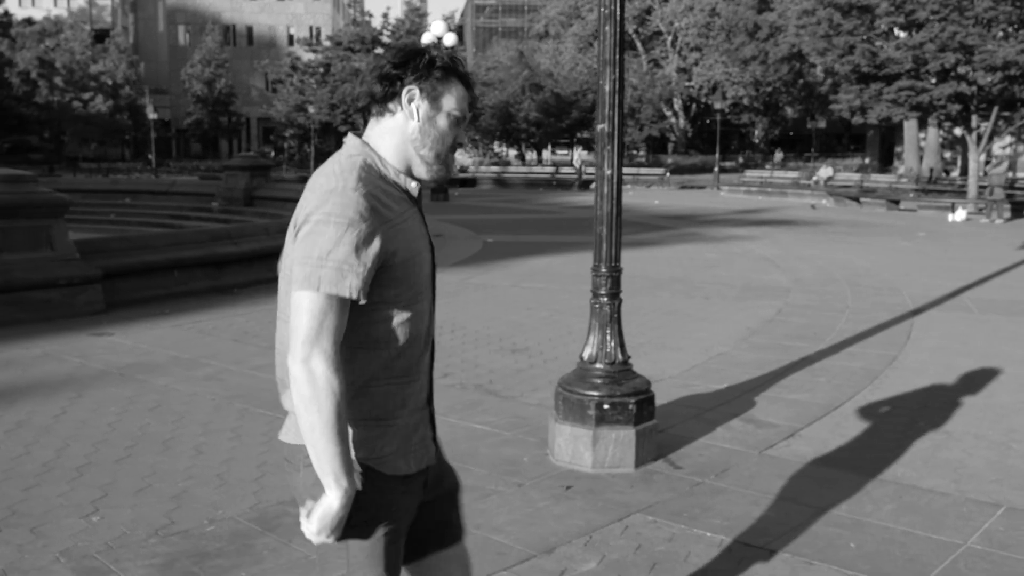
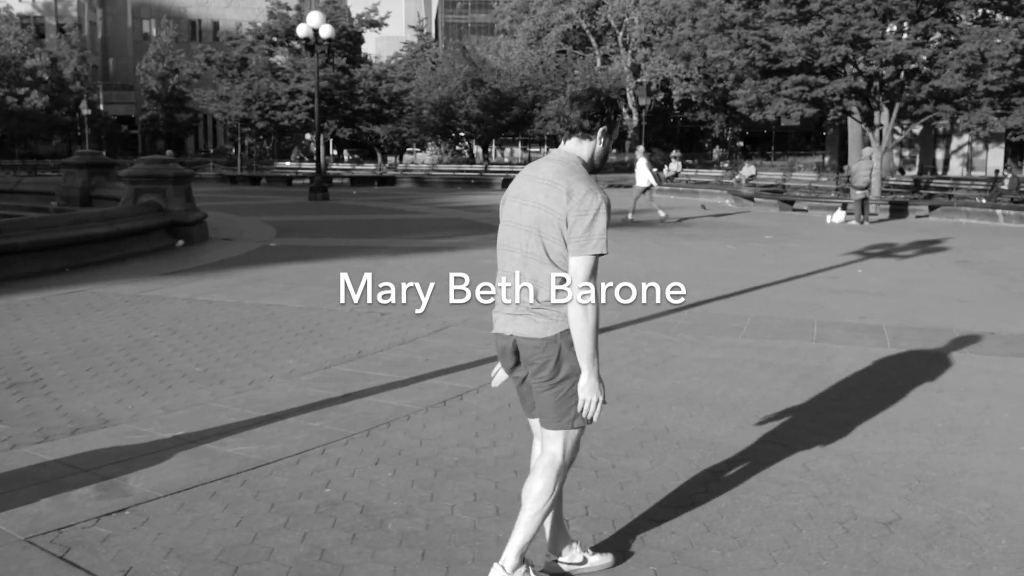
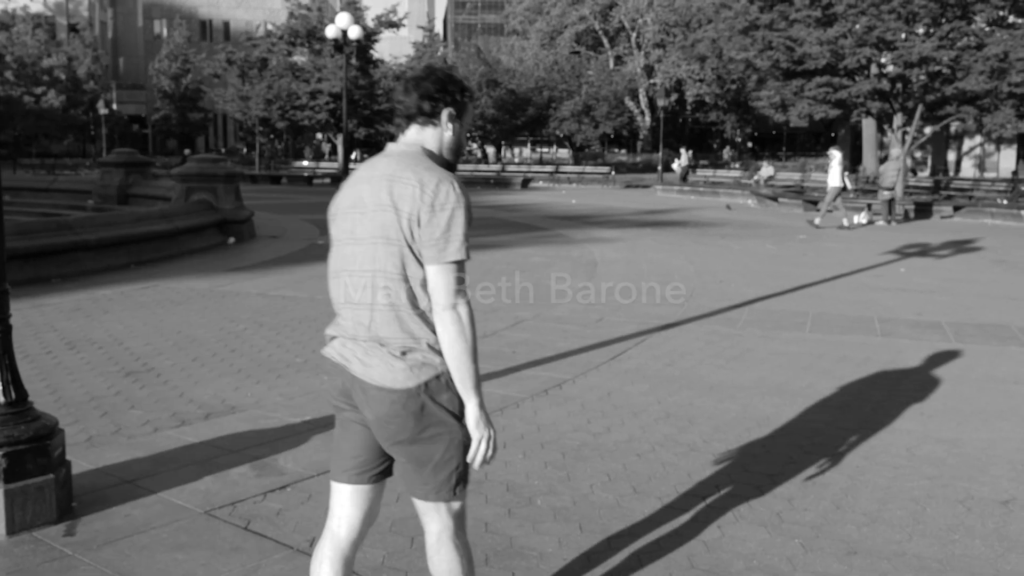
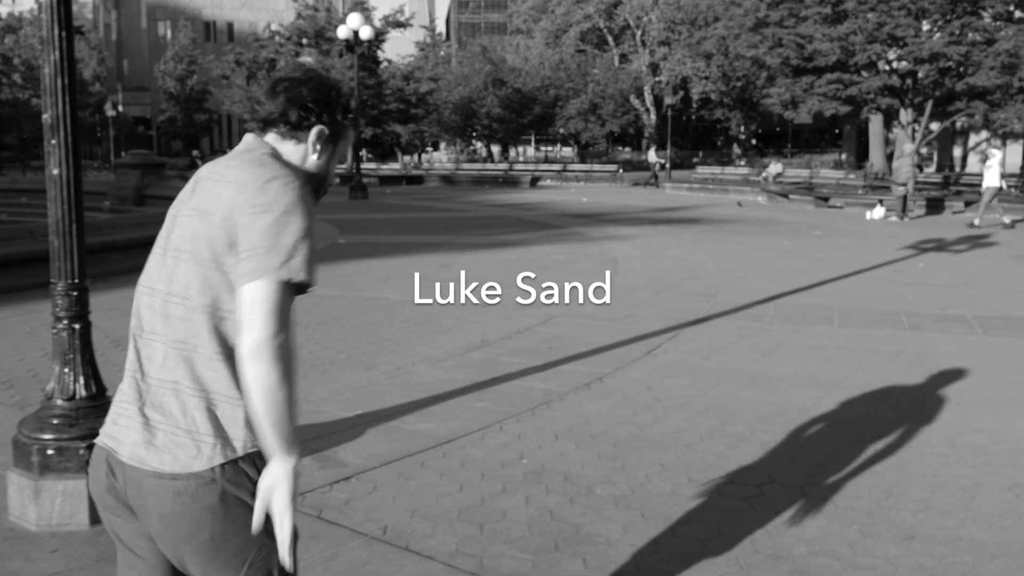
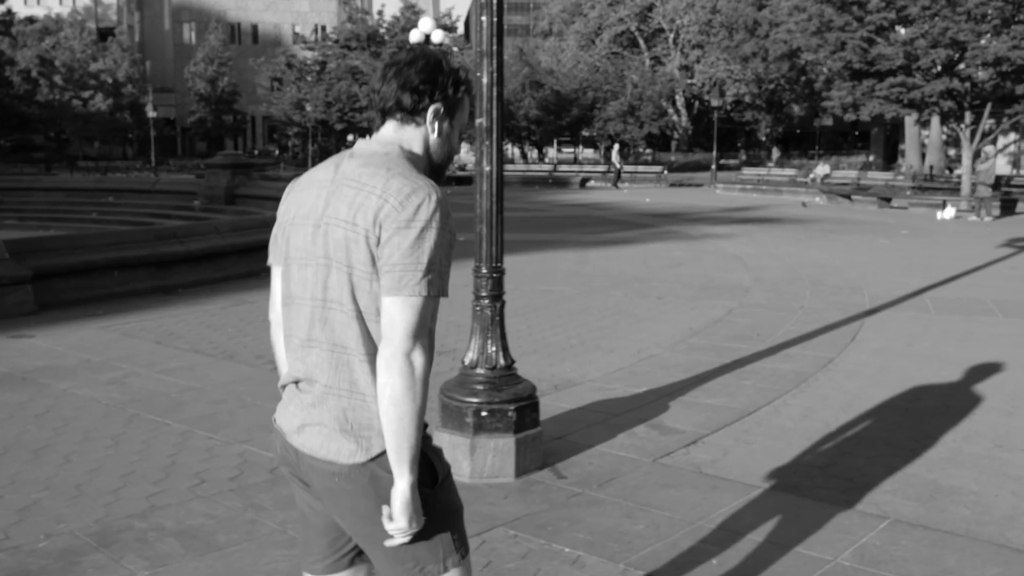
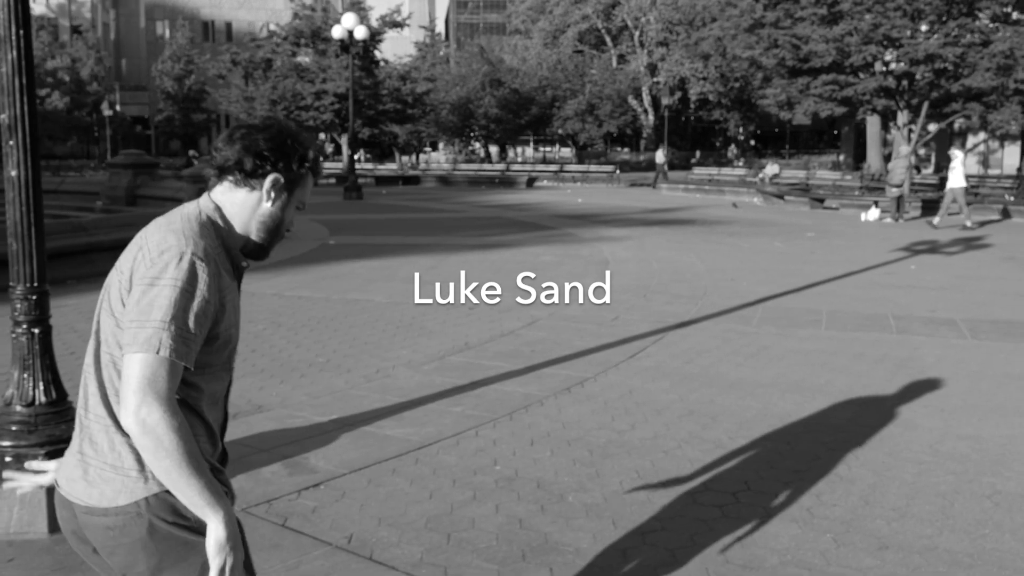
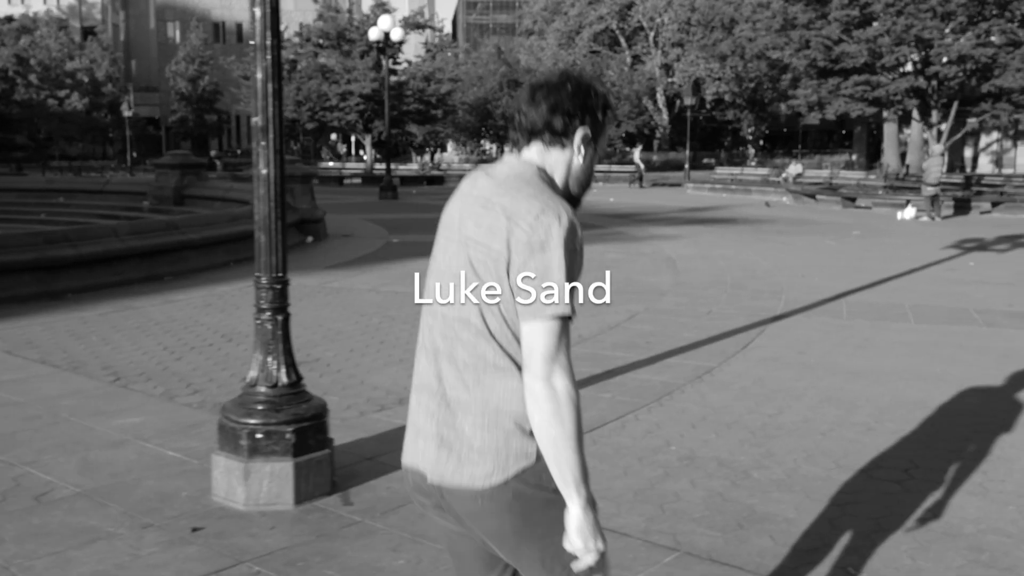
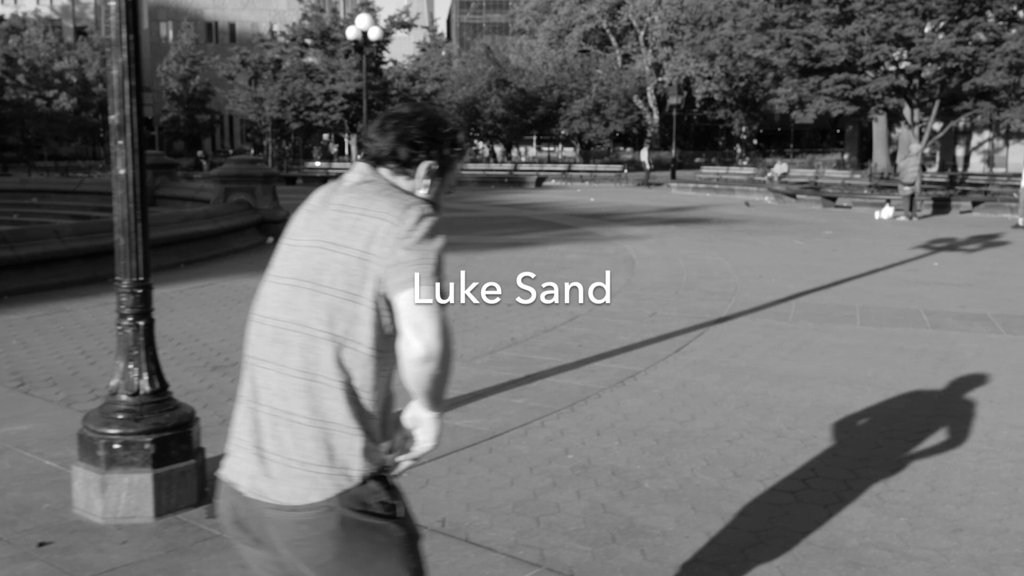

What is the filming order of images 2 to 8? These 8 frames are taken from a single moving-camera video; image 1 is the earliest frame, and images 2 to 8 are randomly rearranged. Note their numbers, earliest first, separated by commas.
5, 7, 8, 4, 6, 3, 2
